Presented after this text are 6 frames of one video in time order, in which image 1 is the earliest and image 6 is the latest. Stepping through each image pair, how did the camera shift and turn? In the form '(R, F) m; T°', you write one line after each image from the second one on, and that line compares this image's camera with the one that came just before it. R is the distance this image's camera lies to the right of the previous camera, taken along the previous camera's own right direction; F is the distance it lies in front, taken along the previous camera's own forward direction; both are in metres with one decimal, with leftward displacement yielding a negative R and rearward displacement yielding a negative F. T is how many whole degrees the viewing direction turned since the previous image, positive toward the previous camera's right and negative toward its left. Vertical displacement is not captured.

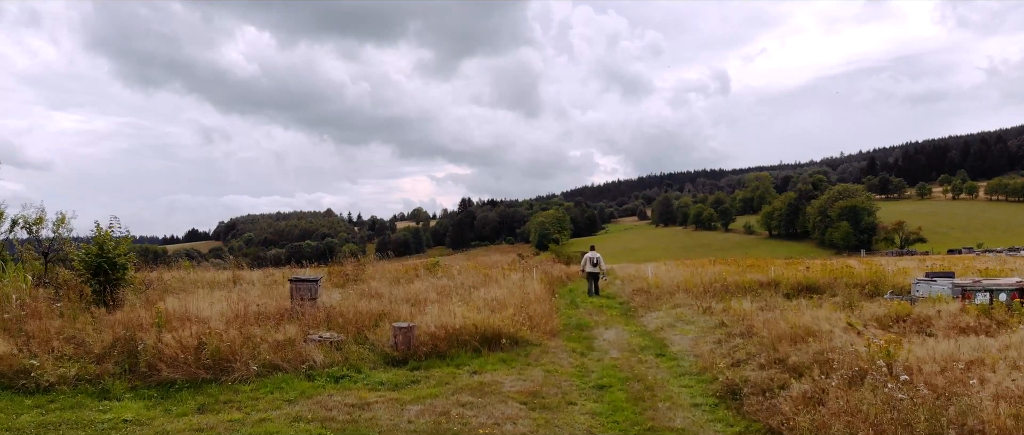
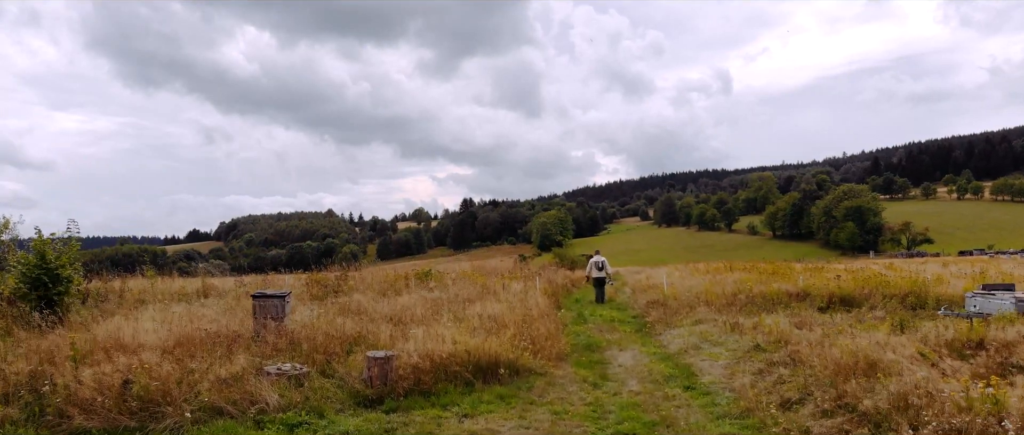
(0.0, +1.1) m; 0°
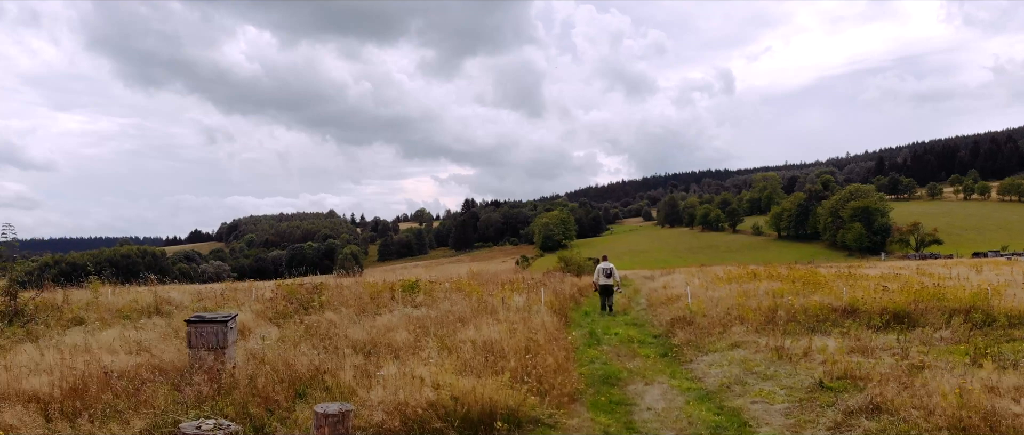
(0.0, +1.4) m; 0°
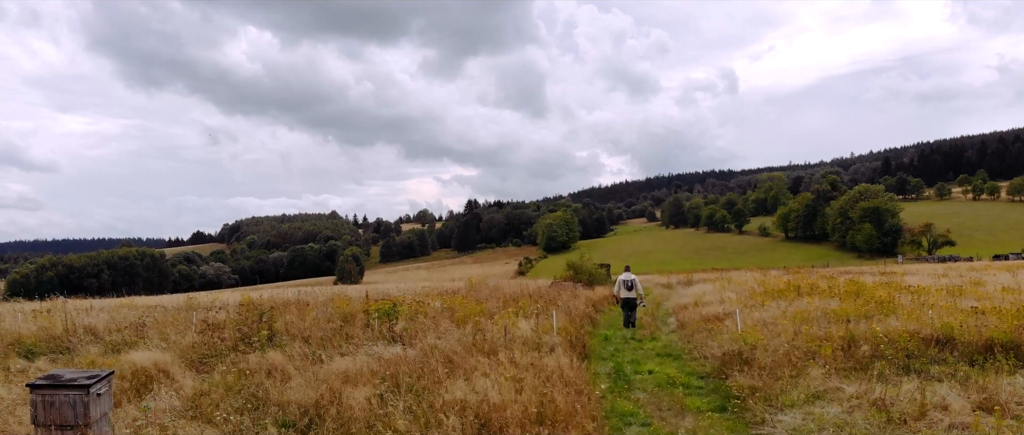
(0.0, +1.8) m; 0°
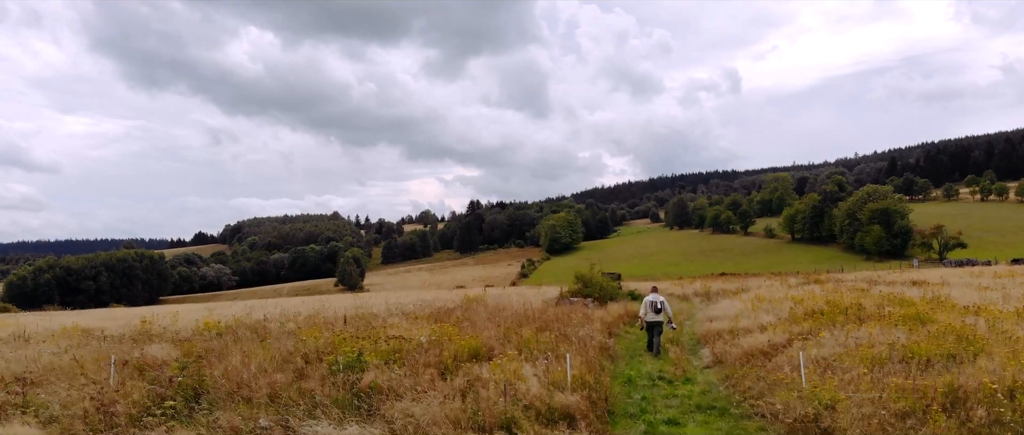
(0.0, +1.5) m; 0°
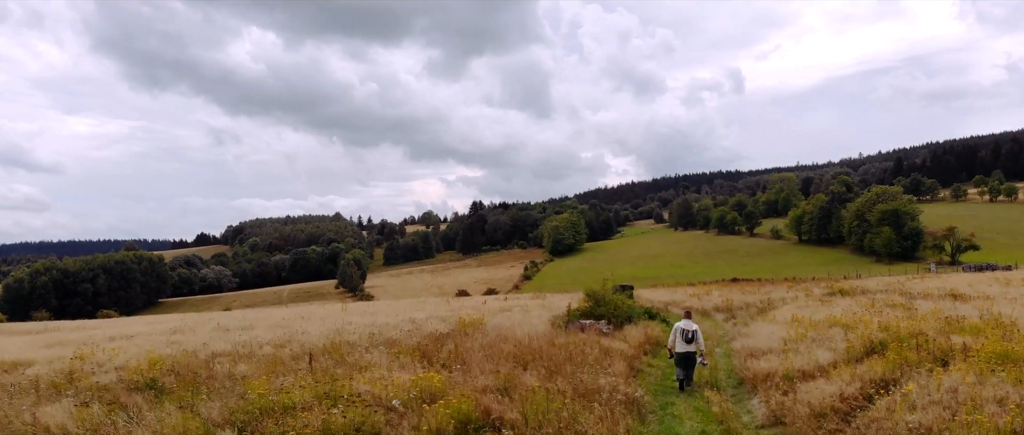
(0.0, +1.6) m; 0°
